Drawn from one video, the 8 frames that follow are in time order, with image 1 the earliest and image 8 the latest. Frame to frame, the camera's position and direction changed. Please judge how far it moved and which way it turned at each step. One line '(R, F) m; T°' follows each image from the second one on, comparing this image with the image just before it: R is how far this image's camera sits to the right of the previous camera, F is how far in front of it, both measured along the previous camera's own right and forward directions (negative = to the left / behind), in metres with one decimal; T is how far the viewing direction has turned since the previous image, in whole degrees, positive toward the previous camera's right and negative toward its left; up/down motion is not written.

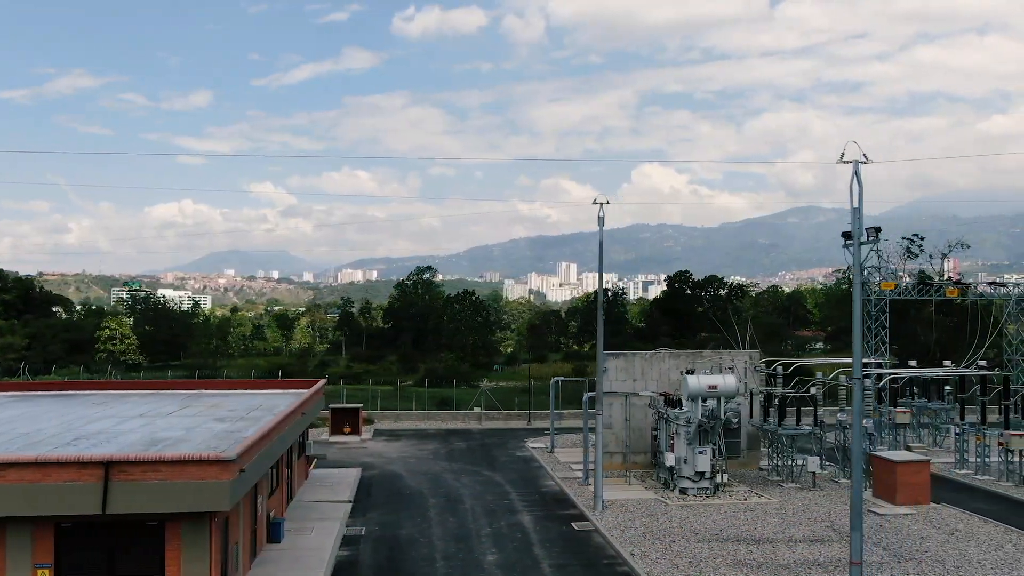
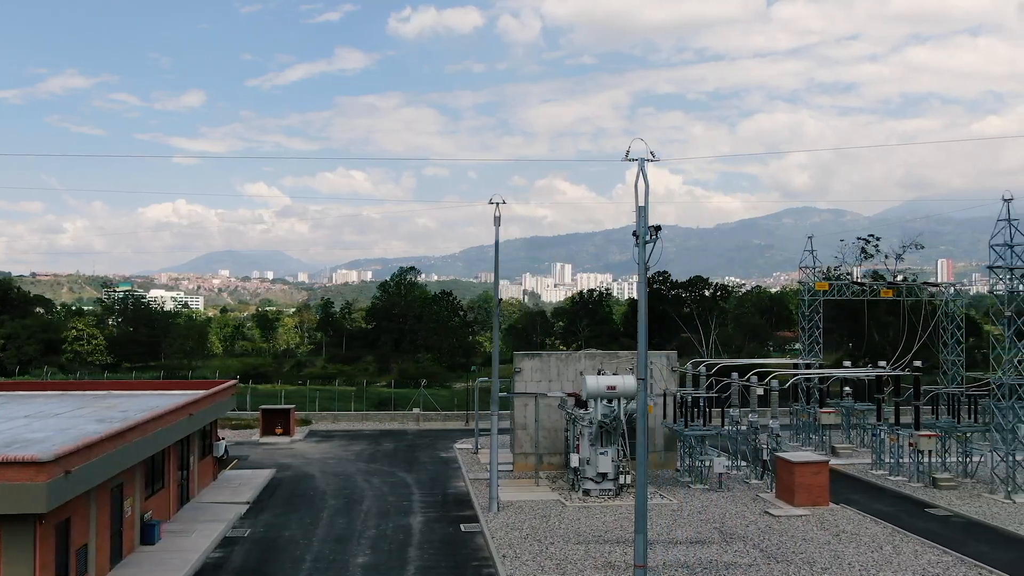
(+3.0, +0.2) m; 0°
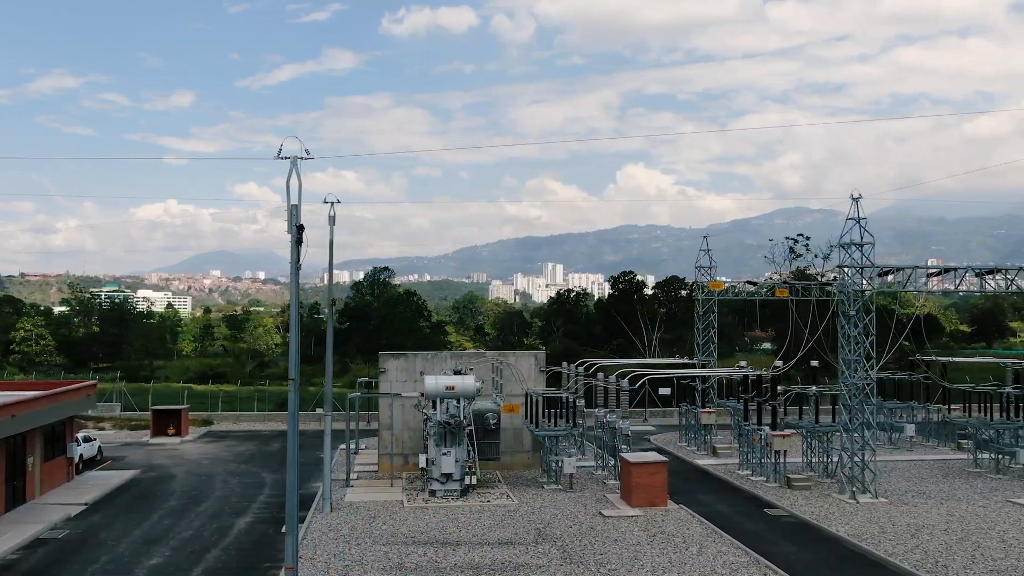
(+4.8, +0.1) m; 0°
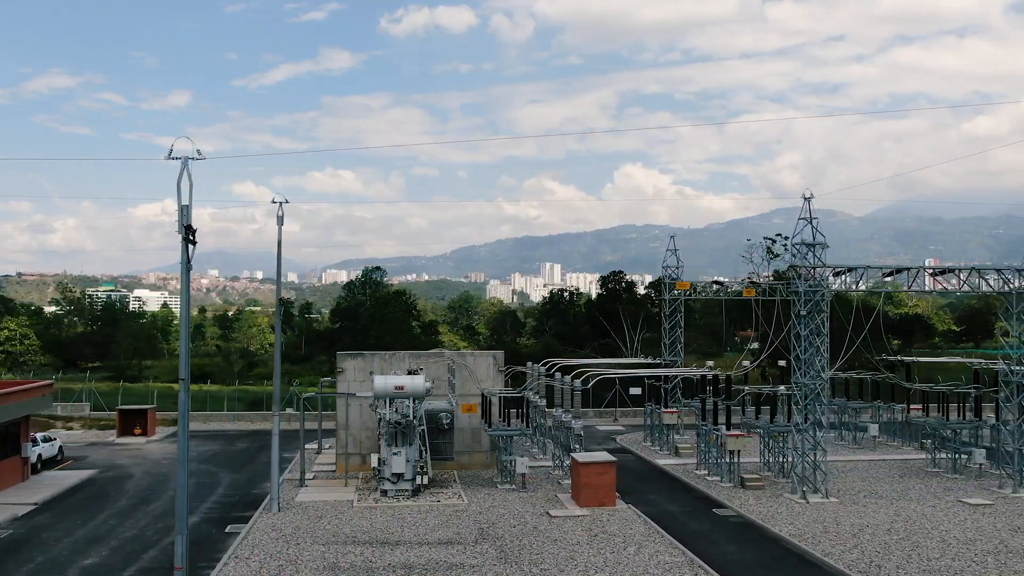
(+1.5, 0.0) m; 0°
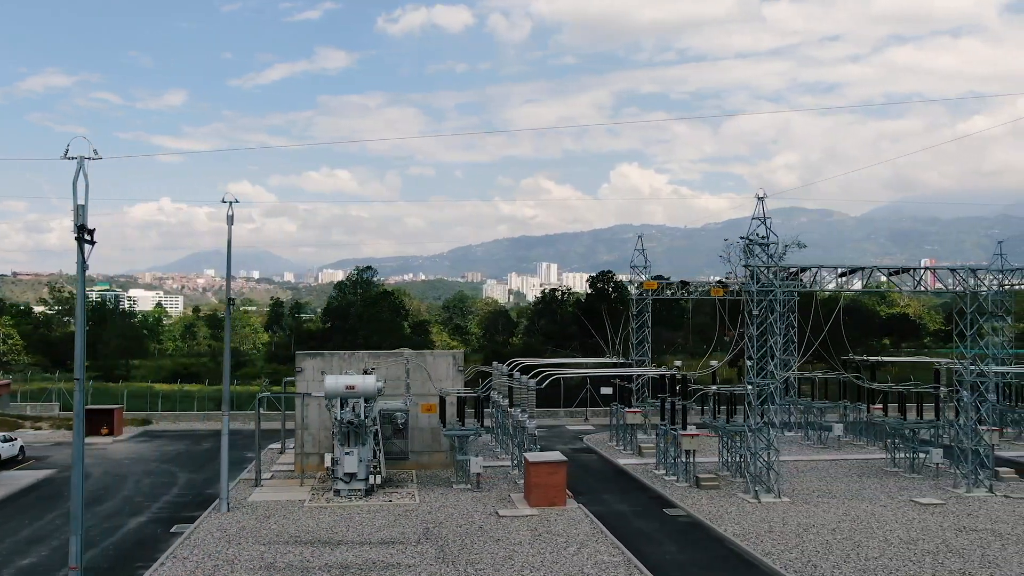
(+1.4, 0.0) m; 0°
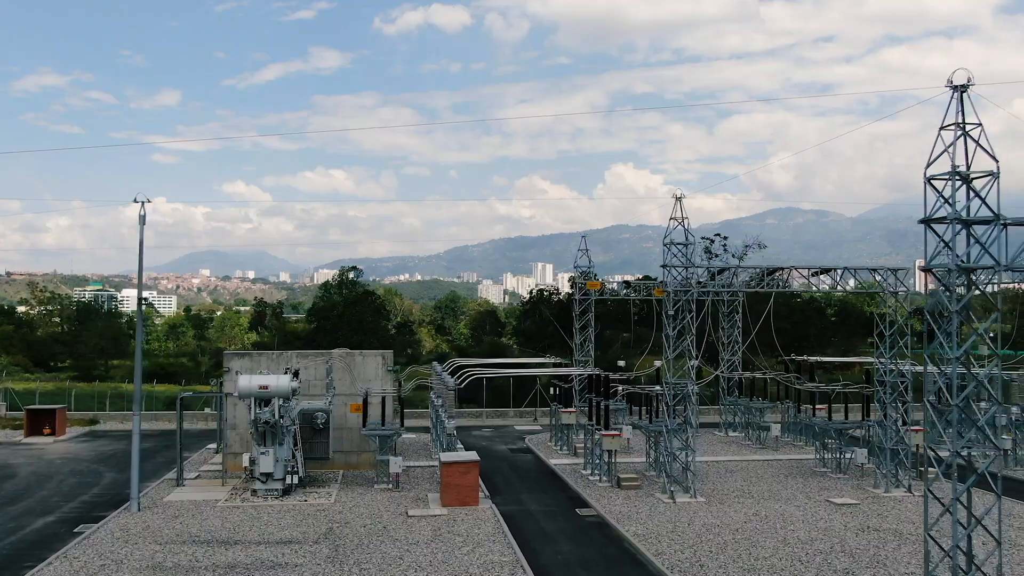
(+2.5, 0.0) m; 0°
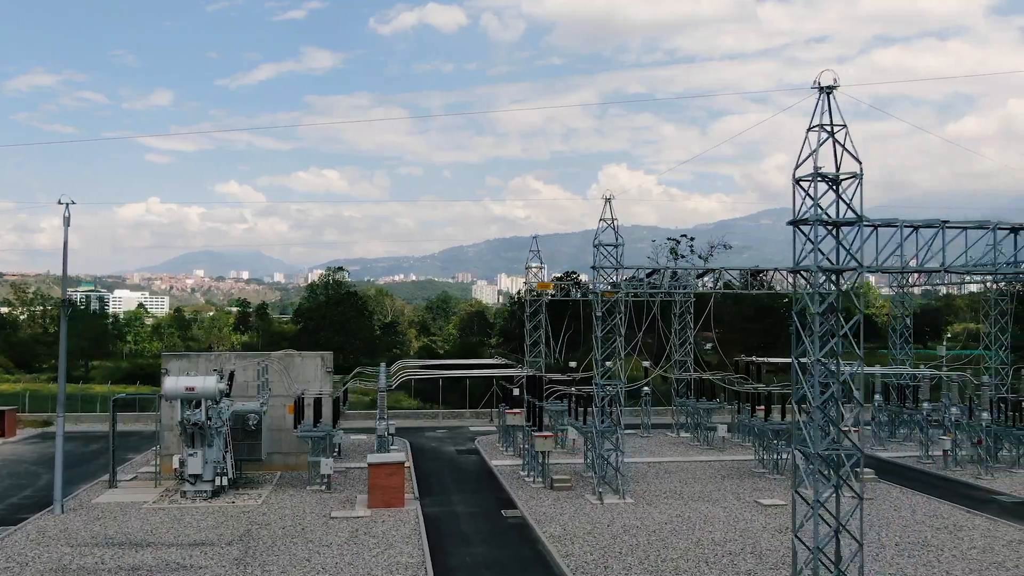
(+2.1, 0.0) m; 0°
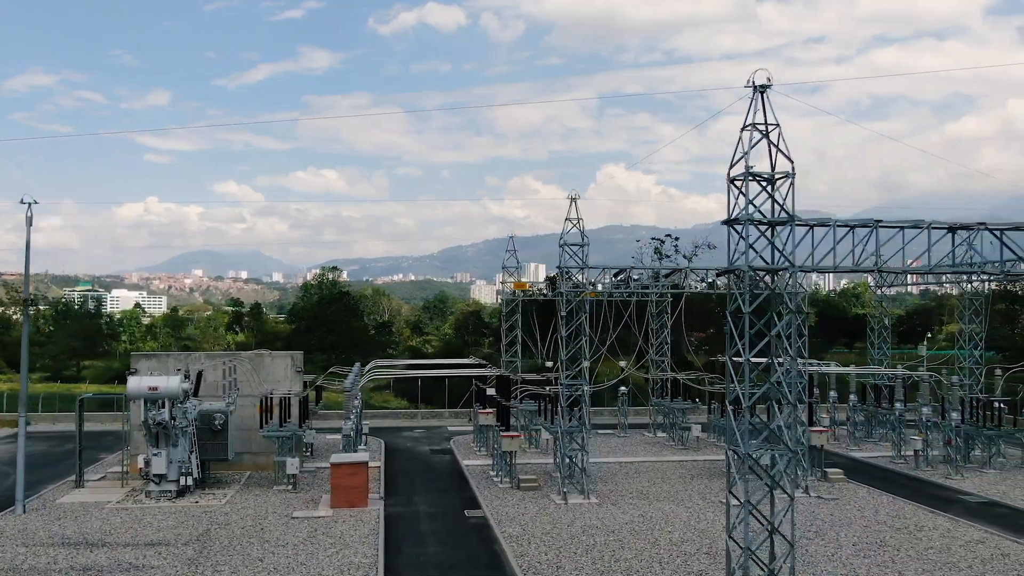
(+1.1, 0.0) m; 0°
